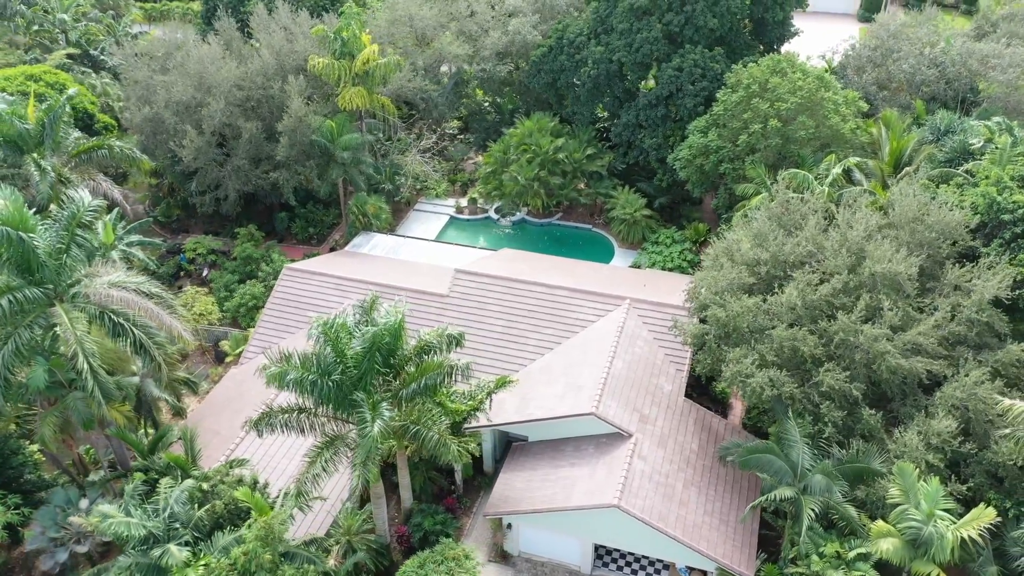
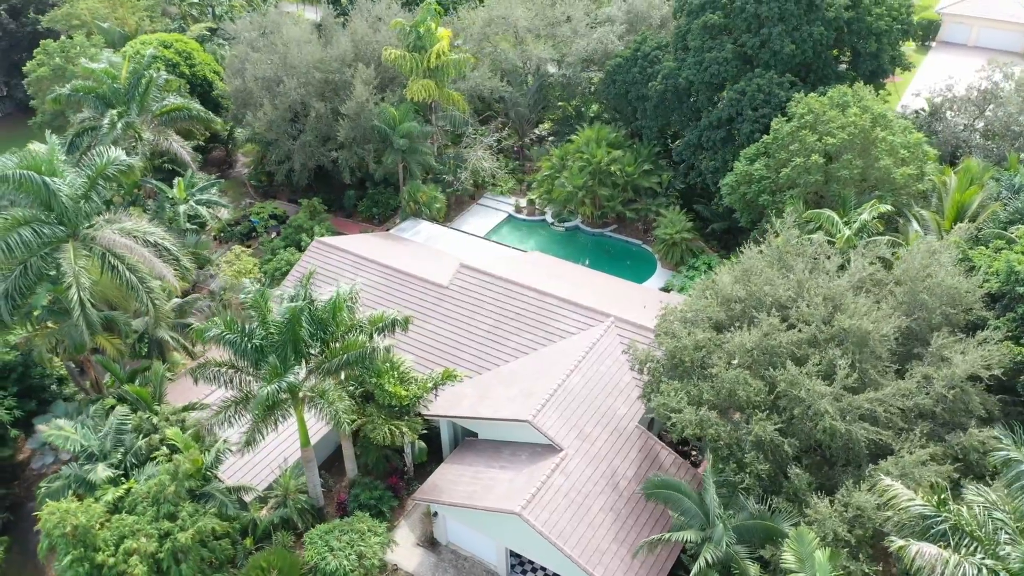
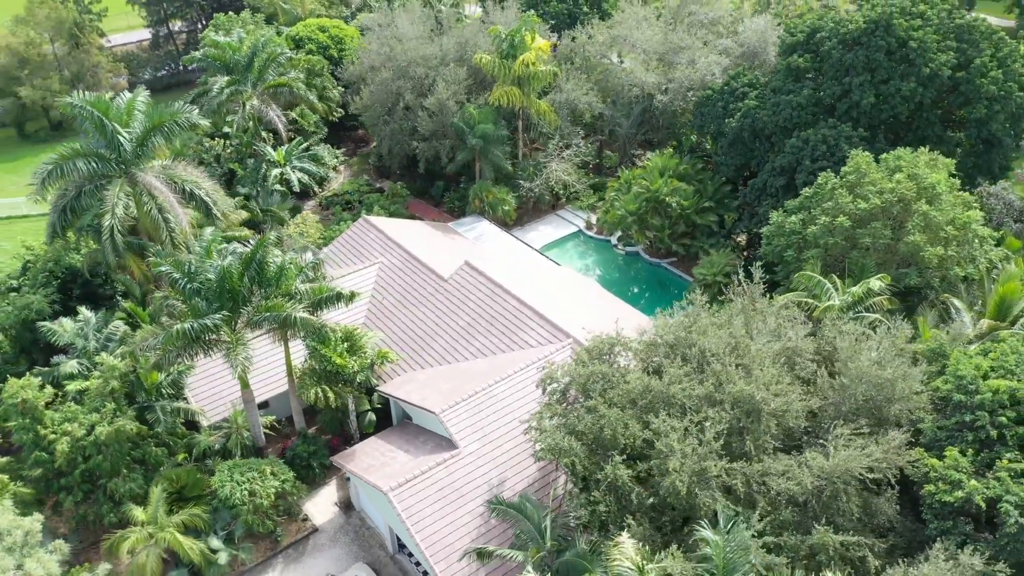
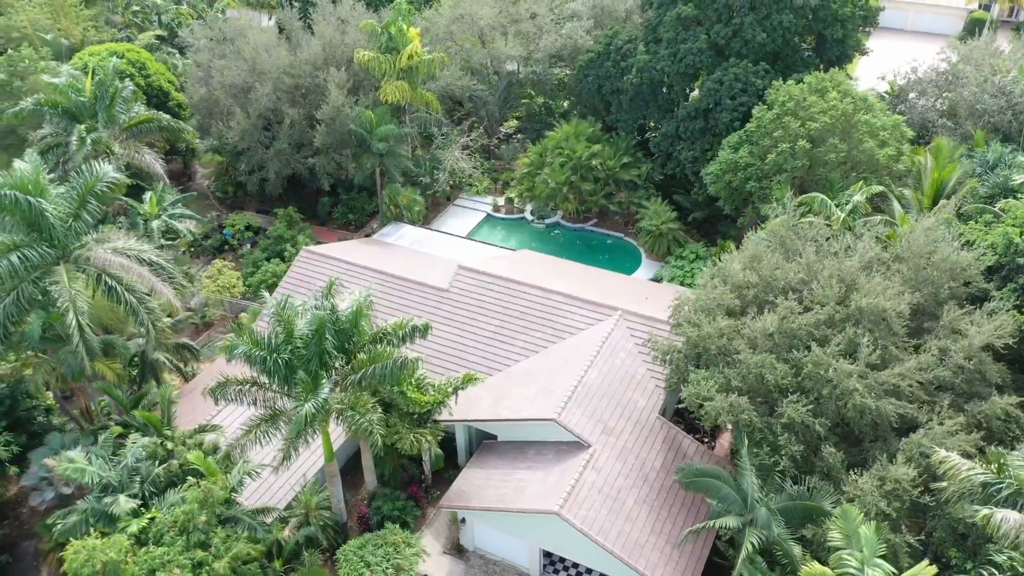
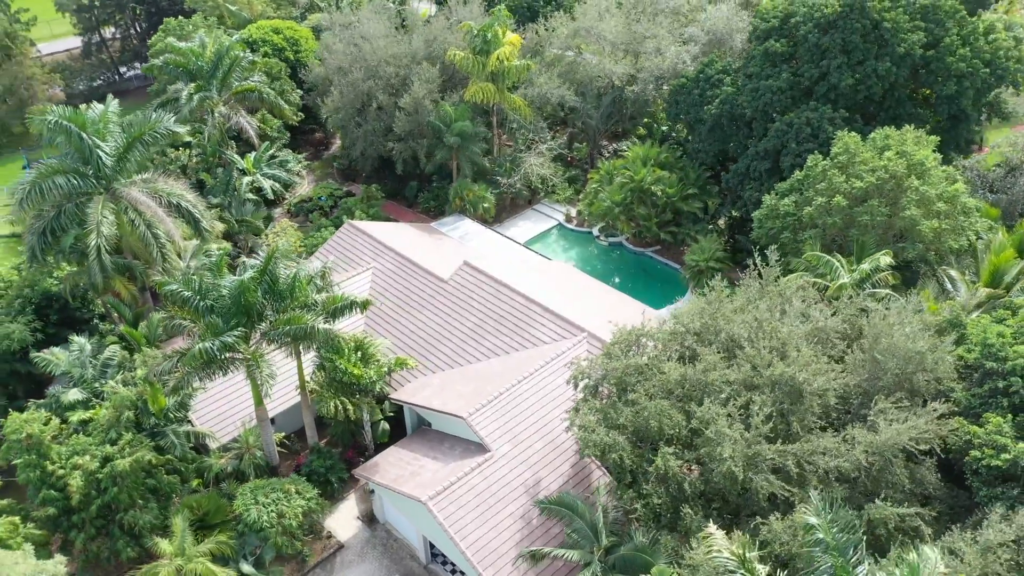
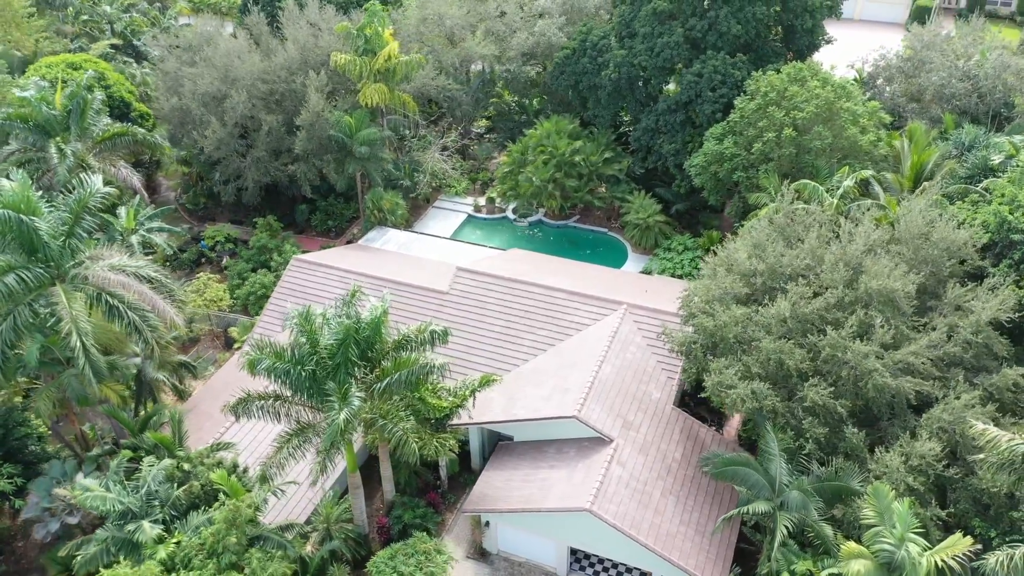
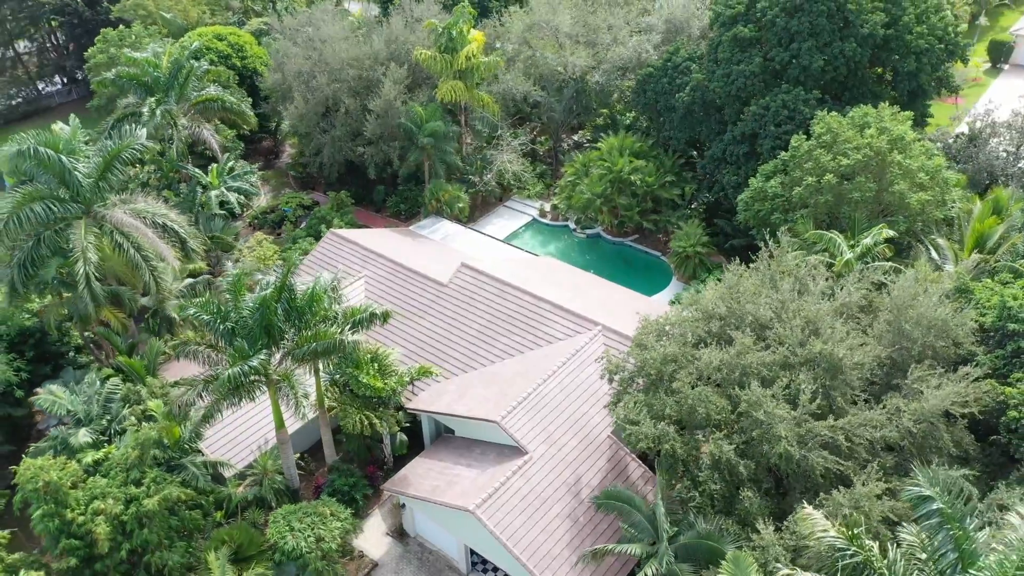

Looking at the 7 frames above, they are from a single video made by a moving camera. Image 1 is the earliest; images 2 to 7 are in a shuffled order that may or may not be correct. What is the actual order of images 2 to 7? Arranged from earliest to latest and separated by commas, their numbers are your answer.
6, 4, 2, 7, 5, 3
